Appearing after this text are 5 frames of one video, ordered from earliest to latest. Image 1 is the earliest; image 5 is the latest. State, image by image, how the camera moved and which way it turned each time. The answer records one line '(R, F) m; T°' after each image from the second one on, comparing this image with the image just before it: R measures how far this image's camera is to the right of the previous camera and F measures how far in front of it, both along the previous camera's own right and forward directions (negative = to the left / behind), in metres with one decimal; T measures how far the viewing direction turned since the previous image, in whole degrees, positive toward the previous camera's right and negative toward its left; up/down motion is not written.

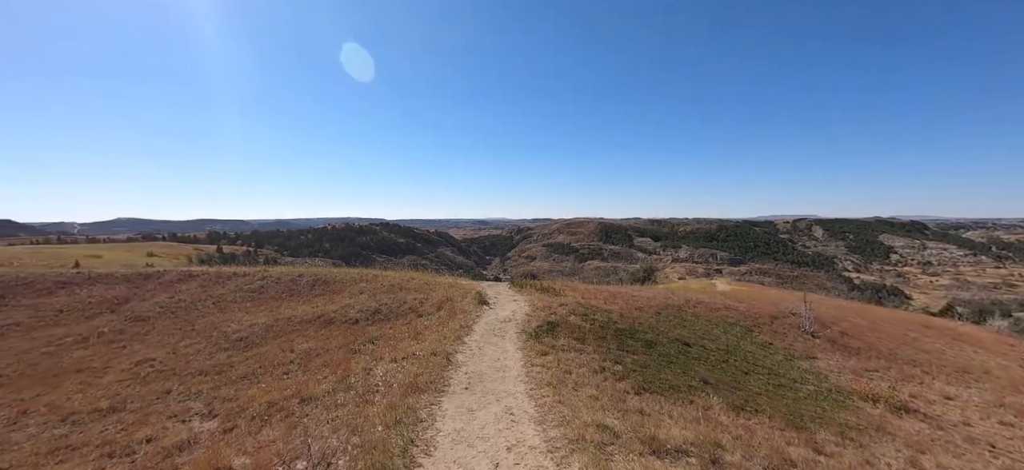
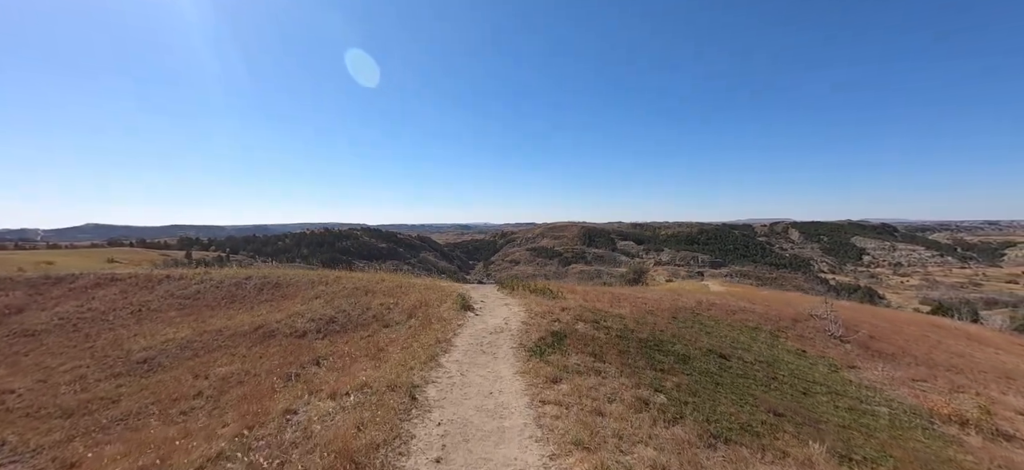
(-0.3, +4.2) m; +3°
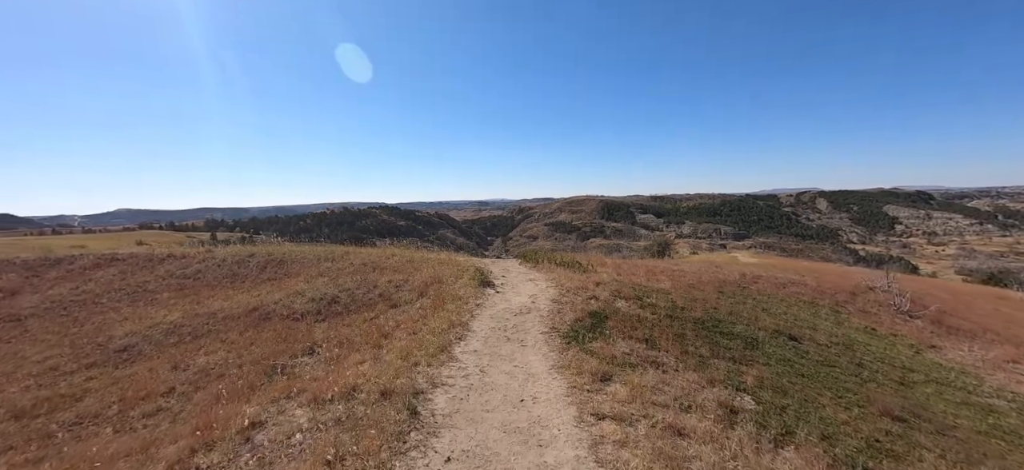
(-0.4, +2.5) m; -2°
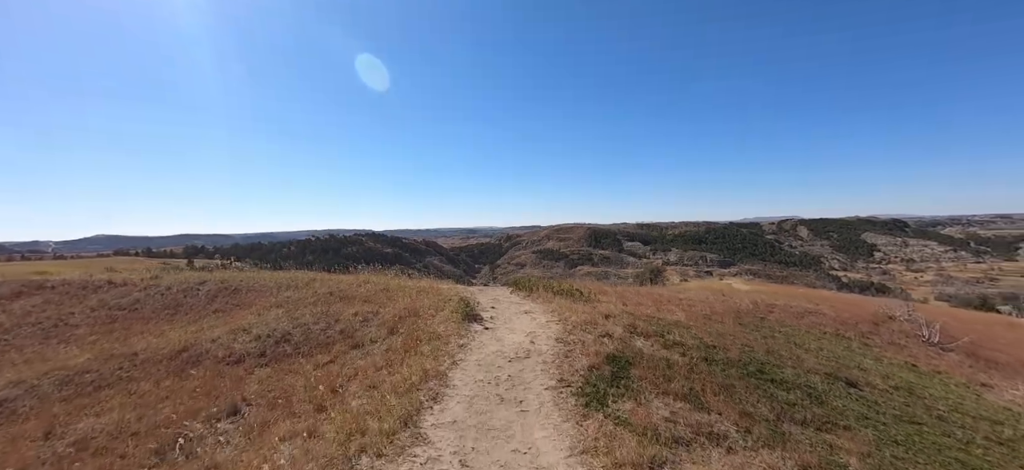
(-0.1, +2.4) m; +2°
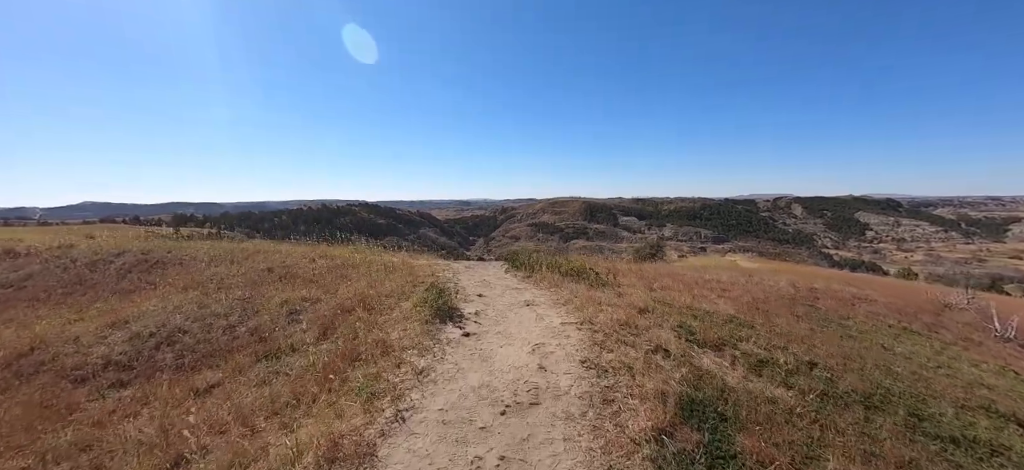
(-0.1, +4.1) m; +1°
